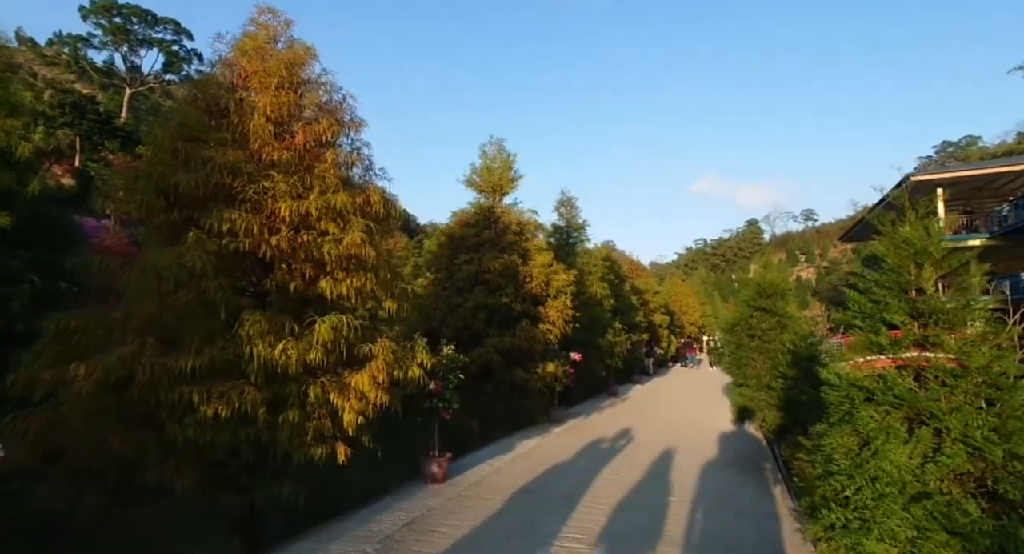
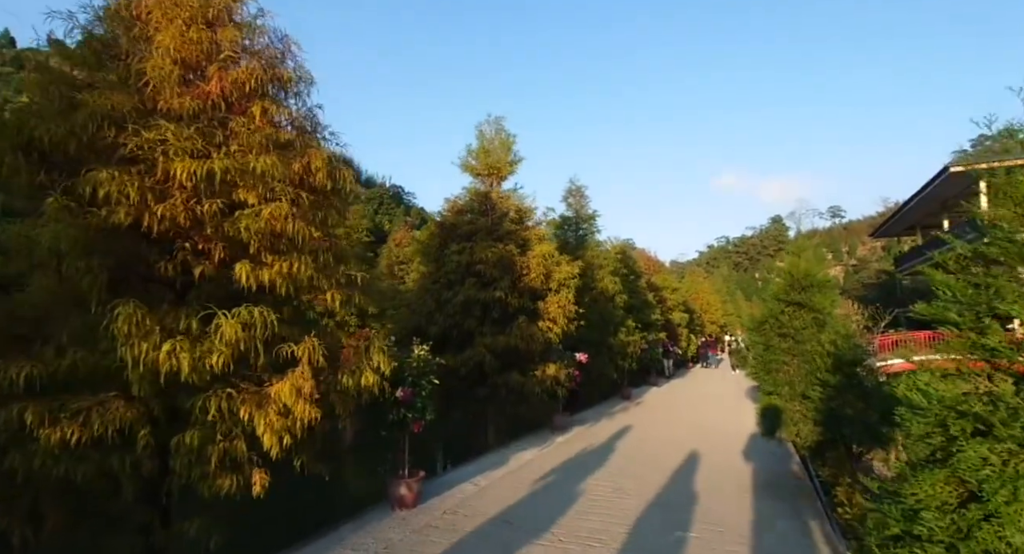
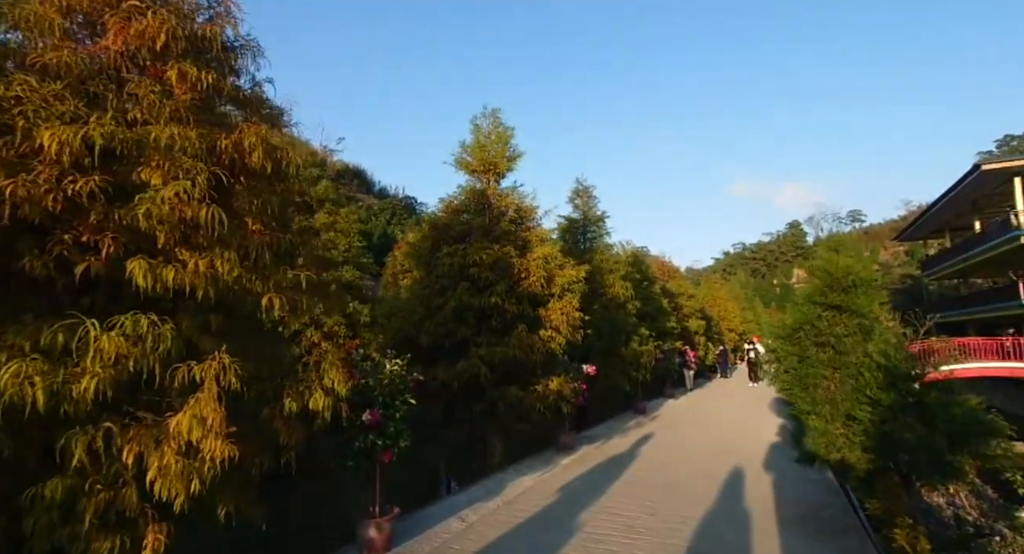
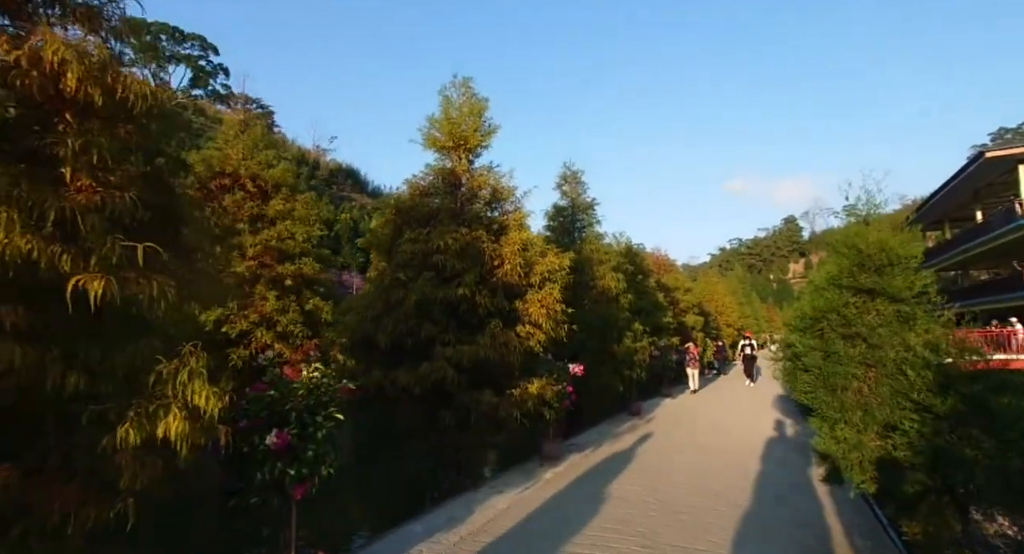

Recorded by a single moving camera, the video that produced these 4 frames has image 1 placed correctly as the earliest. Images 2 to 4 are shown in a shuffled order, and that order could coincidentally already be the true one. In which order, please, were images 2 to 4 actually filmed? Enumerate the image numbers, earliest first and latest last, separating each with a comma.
2, 3, 4
